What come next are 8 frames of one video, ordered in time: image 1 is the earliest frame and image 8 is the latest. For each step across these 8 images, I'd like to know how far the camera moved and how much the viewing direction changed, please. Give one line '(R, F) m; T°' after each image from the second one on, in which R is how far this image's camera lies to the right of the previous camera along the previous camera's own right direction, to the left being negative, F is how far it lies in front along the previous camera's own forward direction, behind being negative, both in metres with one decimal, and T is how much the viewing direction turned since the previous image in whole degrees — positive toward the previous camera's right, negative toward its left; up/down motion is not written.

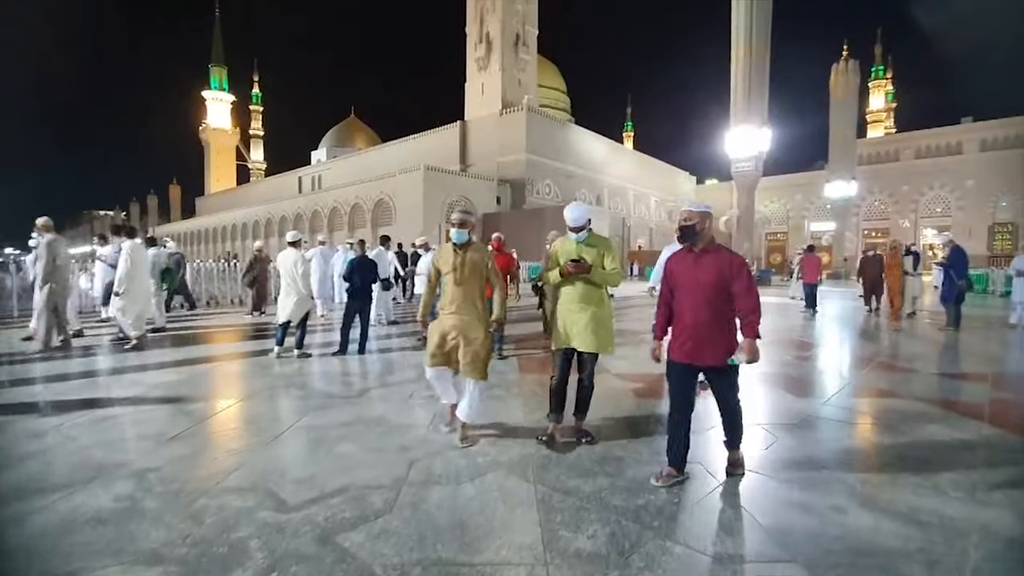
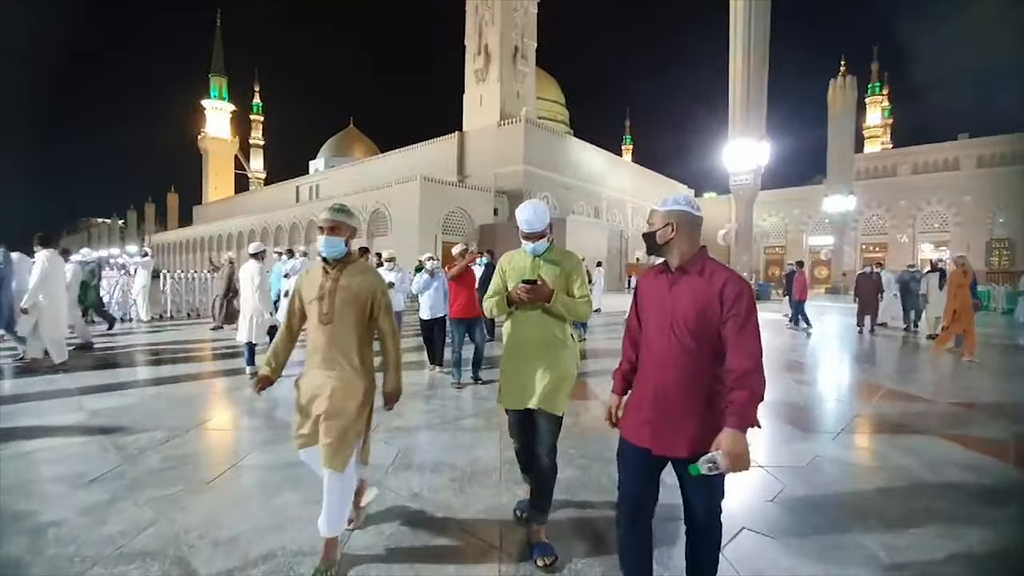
(+0.1, +0.3) m; 0°
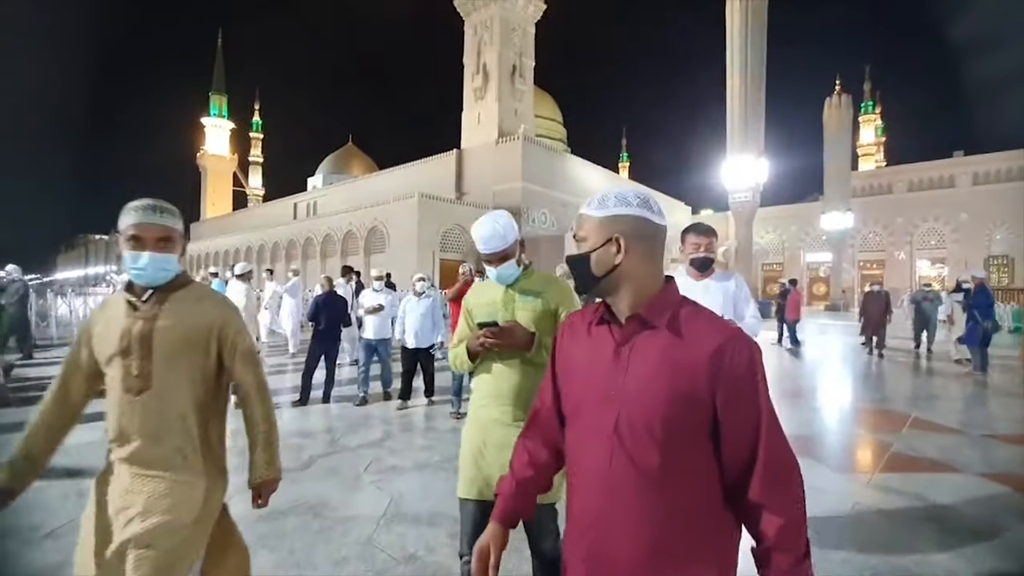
(0.0, +0.2) m; 0°
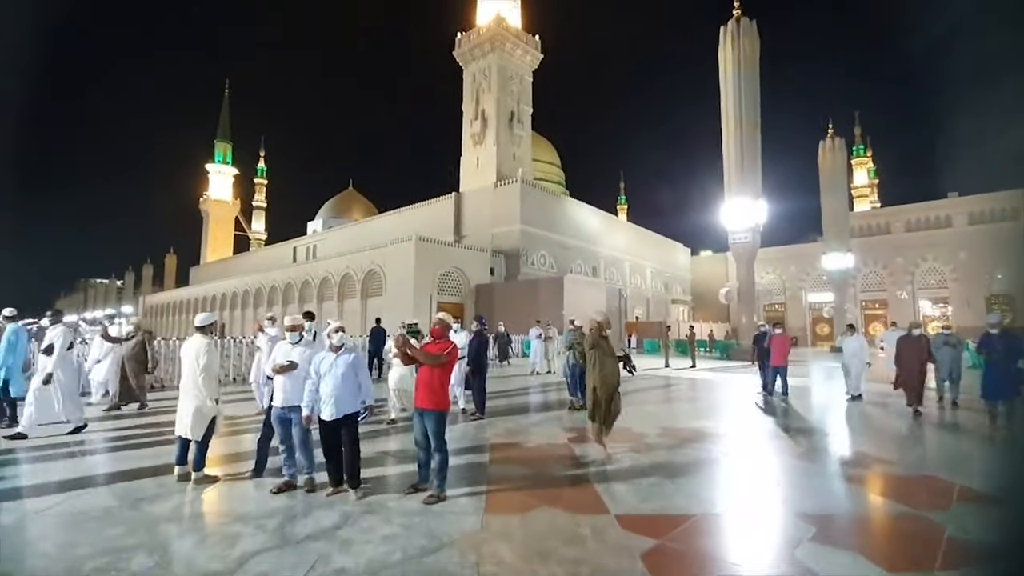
(+0.1, +0.4) m; 0°
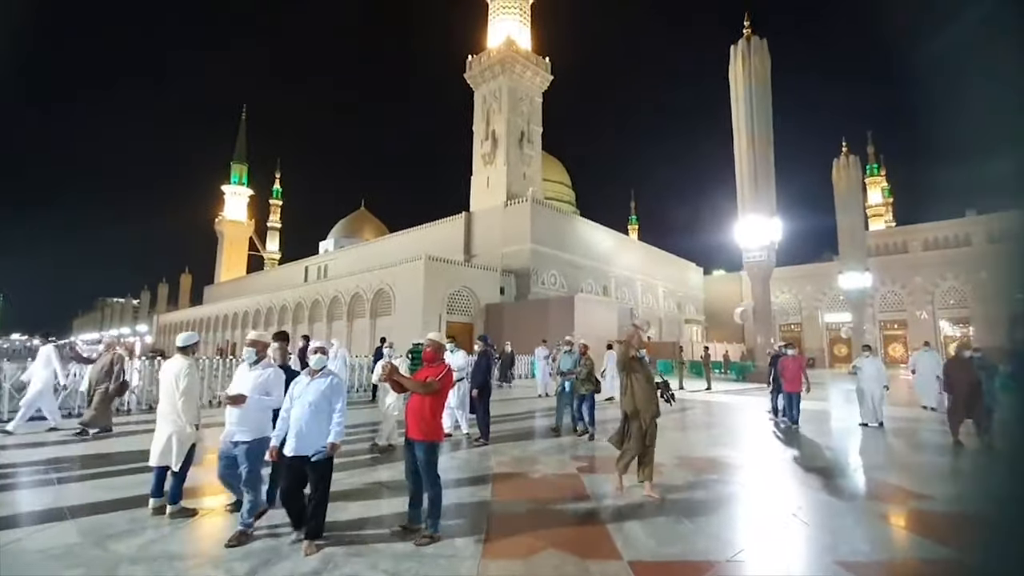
(+0.1, +0.3) m; -1°
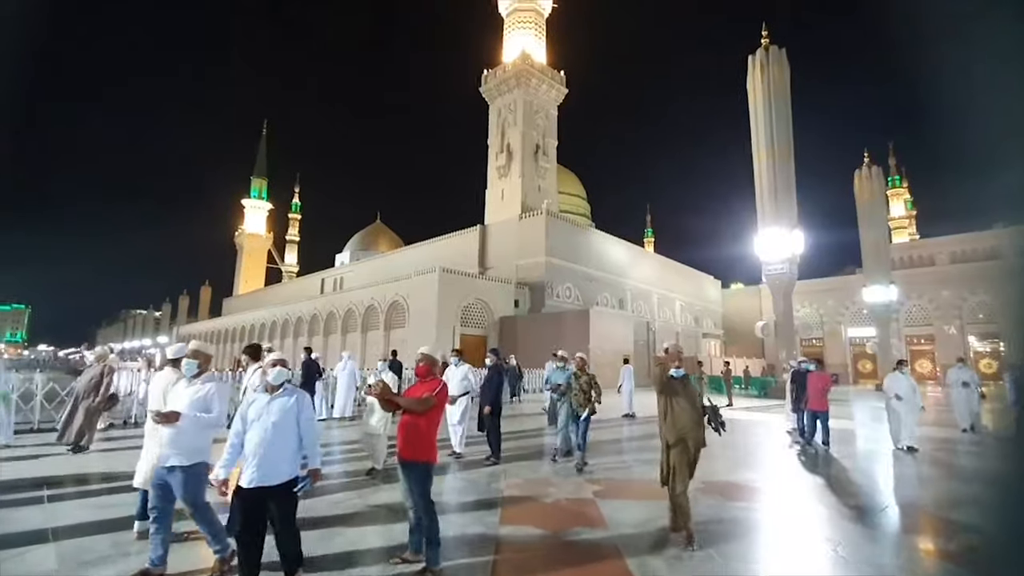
(0.0, +0.4) m; -2°
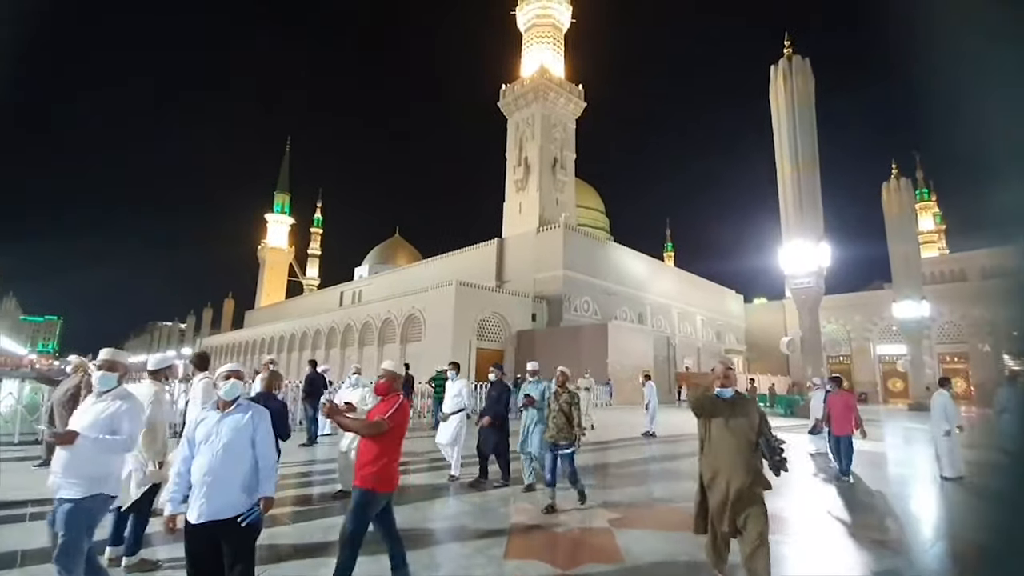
(+0.1, +0.4) m; -2°
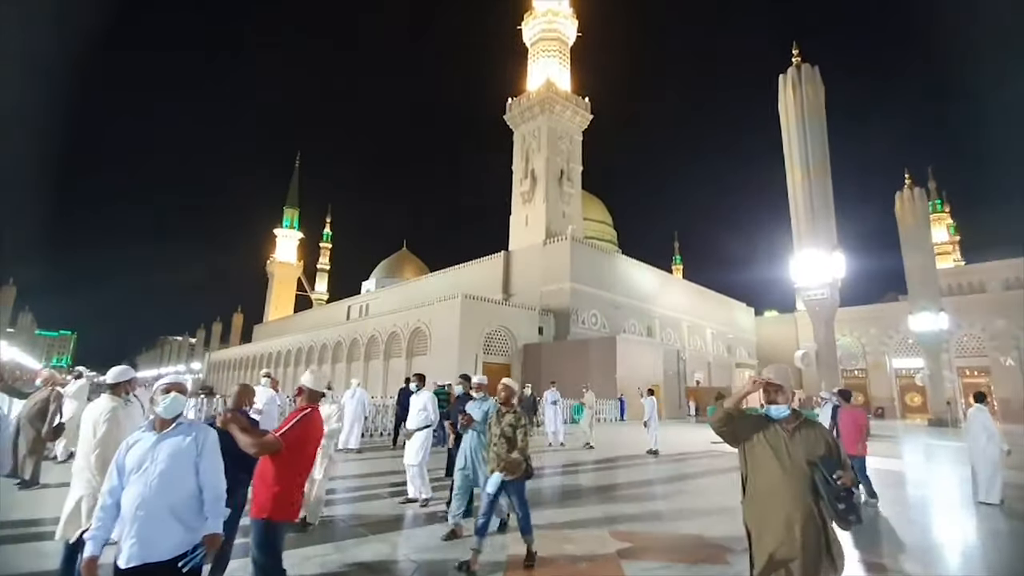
(+0.1, +0.5) m; -1°
